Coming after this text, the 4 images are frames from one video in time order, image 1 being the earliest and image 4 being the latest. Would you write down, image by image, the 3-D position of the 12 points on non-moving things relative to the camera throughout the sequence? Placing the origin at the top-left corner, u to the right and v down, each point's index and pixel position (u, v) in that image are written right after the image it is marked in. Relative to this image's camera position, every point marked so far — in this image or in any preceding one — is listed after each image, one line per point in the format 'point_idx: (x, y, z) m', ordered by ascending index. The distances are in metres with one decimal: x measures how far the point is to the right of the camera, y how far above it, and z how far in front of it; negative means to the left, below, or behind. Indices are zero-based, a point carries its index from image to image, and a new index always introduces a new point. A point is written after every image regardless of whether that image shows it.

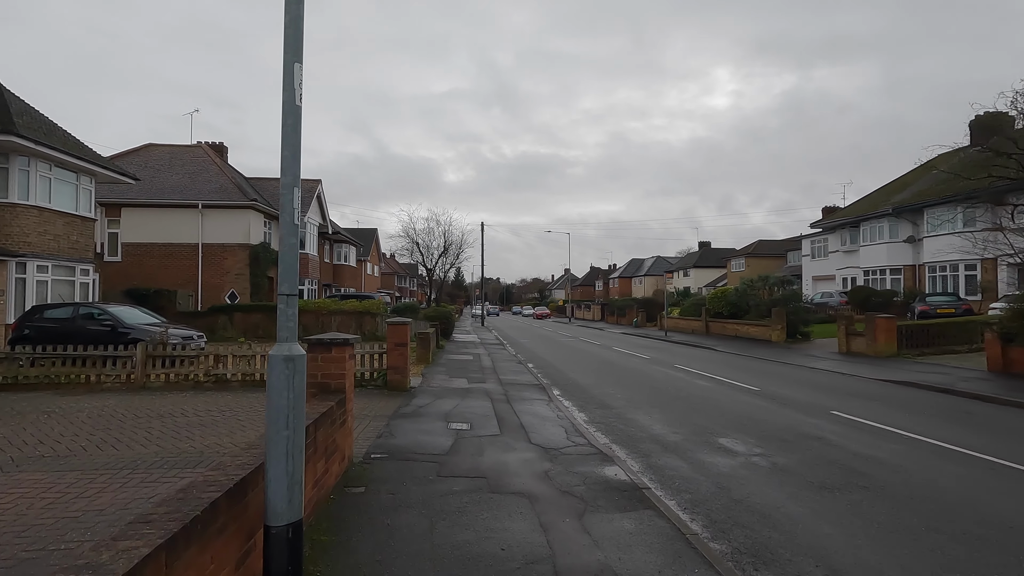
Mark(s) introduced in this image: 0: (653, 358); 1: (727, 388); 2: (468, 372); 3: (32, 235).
0: (+5.1, -2.5, +19.3) m
1: (+5.0, -2.3, +12.3) m
2: (-1.2, -2.3, +14.4) m
3: (-15.6, +1.7, +17.2) m
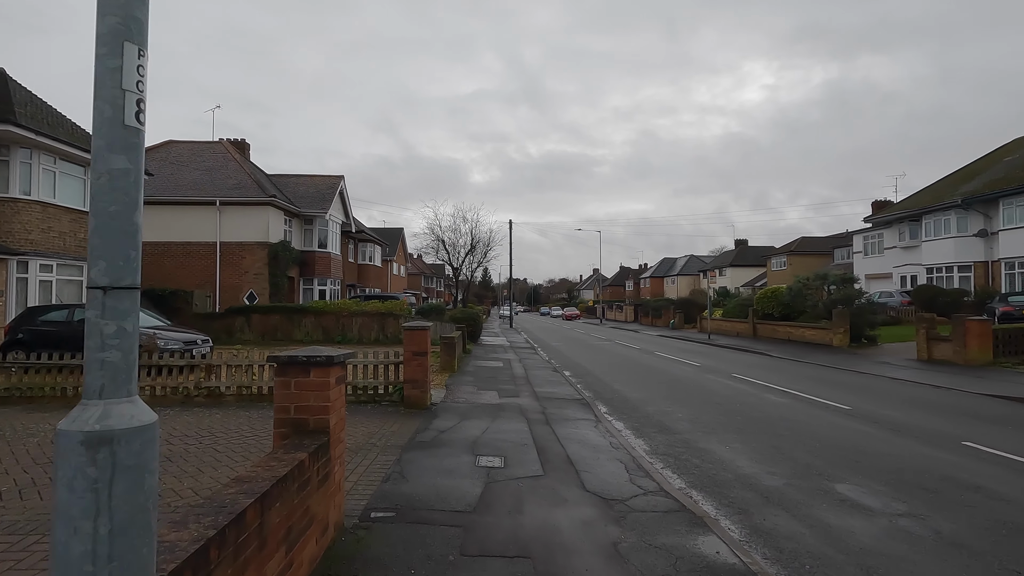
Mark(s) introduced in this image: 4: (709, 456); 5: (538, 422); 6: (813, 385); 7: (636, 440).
0: (+6.2, -2.5, +17.2) m
1: (+5.7, -2.3, +10.3) m
2: (-0.3, -2.2, +12.6) m
3: (-14.6, +1.7, +16.2) m
4: (+2.7, -2.3, +7.2) m
5: (+0.4, -2.2, +8.9) m
6: (+7.5, -2.4, +13.3) m
7: (+1.9, -2.3, +8.1) m
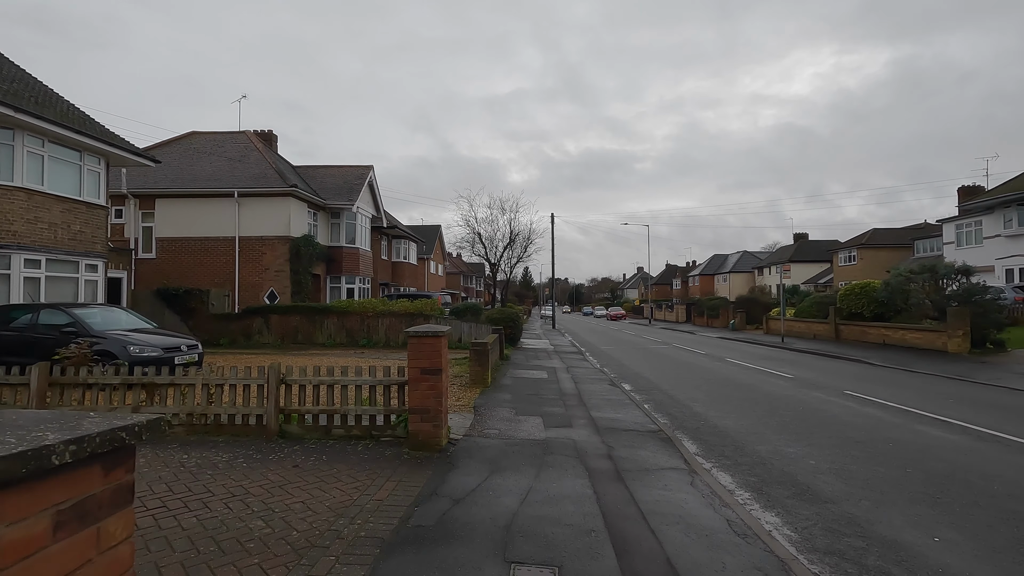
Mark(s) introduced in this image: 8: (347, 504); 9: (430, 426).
0: (+7.4, -2.3, +13.8) m
1: (+6.4, -2.1, +6.9) m
2: (+0.6, -2.1, +9.7) m
3: (-13.4, +1.8, +14.4) m
4: (+3.1, -2.1, +4.1) m
5: (+1.0, -2.1, +6.0) m
6: (+8.5, -2.2, +9.8) m
7: (+2.4, -2.2, +5.1) m
8: (-1.4, -1.9, +4.7) m
9: (-1.0, -1.6, +6.3) m
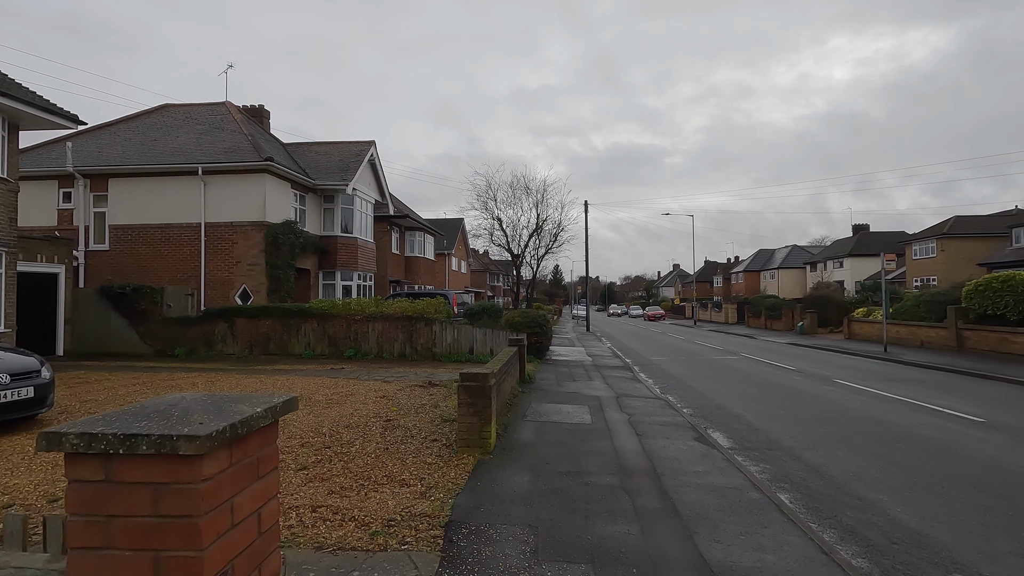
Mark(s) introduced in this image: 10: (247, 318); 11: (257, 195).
0: (+7.8, -2.2, +8.5) m
1: (+6.4, -2.0, +1.7) m
2: (+0.7, -2.0, +4.9) m
3: (-13.0, +1.8, +10.3) m
4: (+3.0, -2.0, -0.9) m
5: (+1.0, -2.0, +1.1) m
6: (+8.6, -2.1, +4.5) m
7: (+2.3, -2.0, +0.1) m
8: (-1.6, -1.8, -0.1) m
9: (-1.0, -1.5, +1.6) m
10: (-8.7, -1.0, +17.4) m
11: (-9.2, +3.3, +19.4) m
